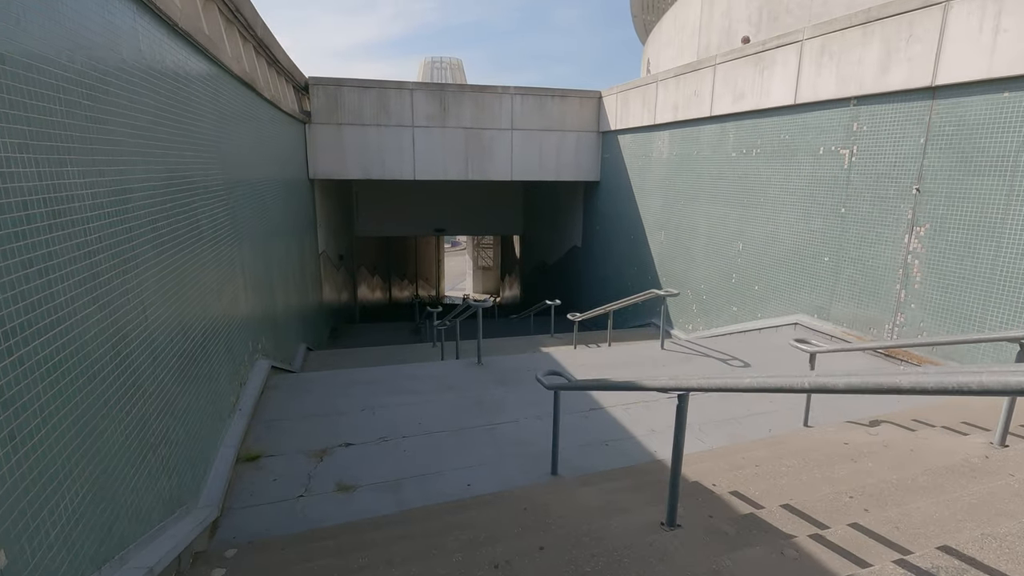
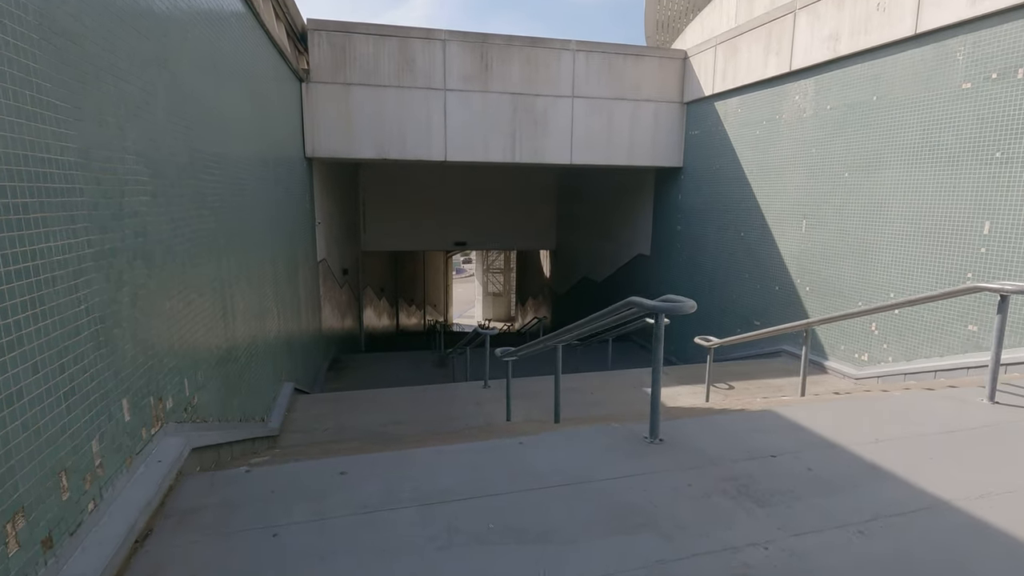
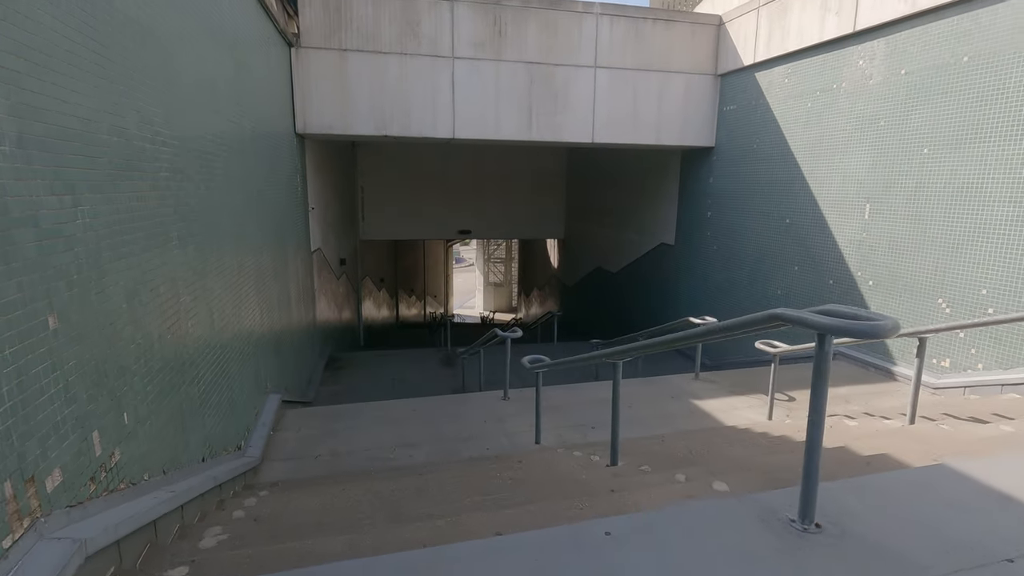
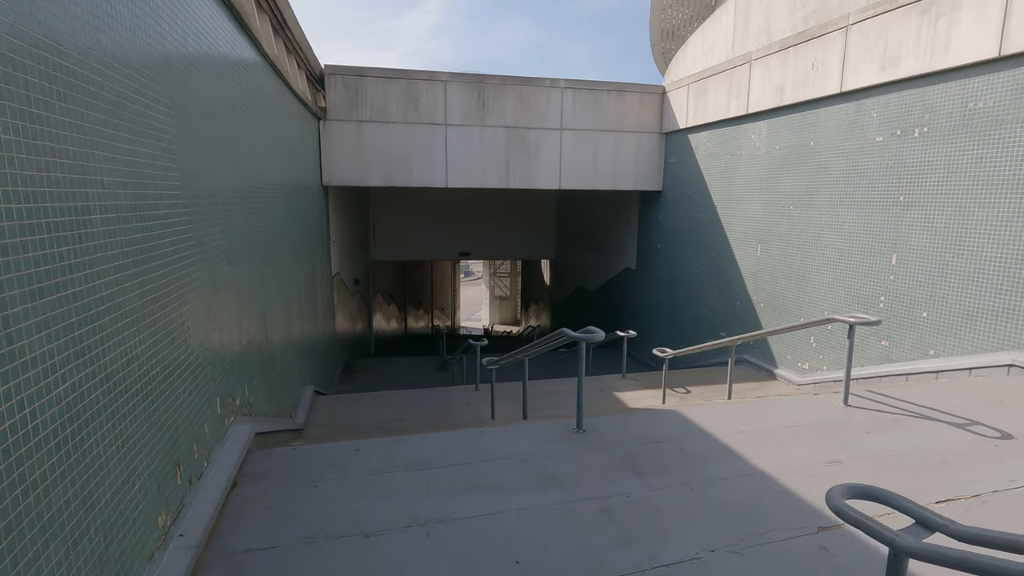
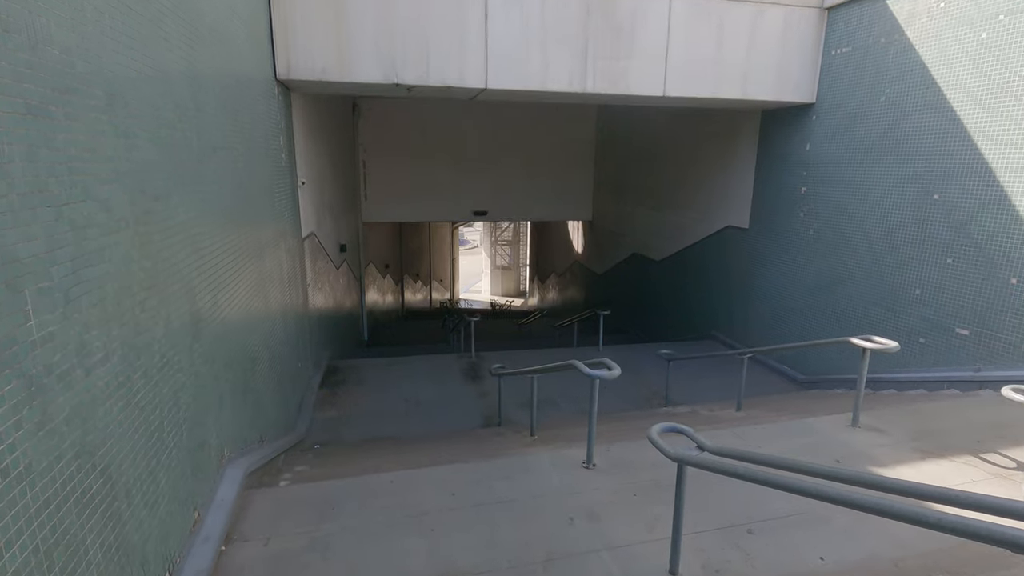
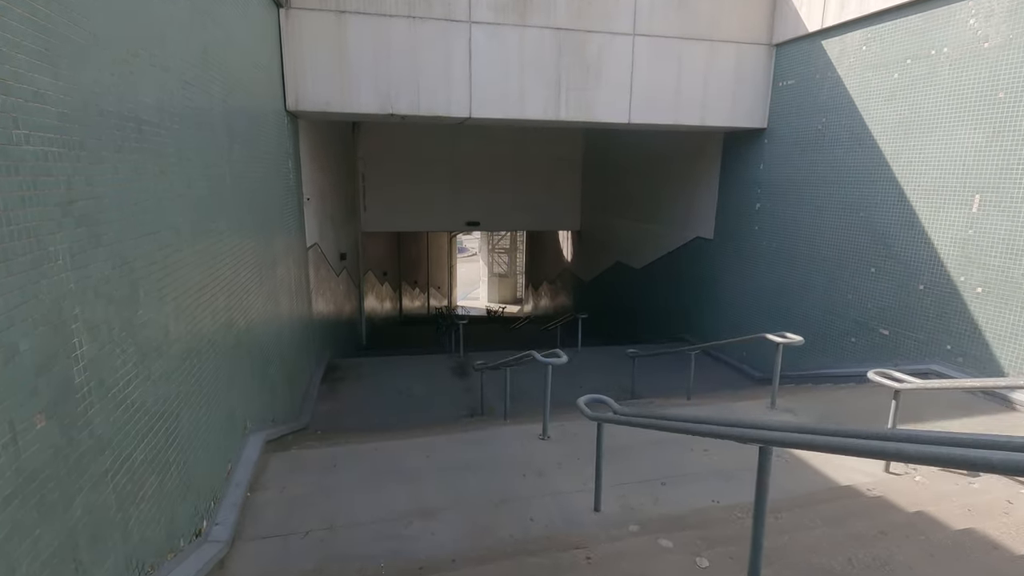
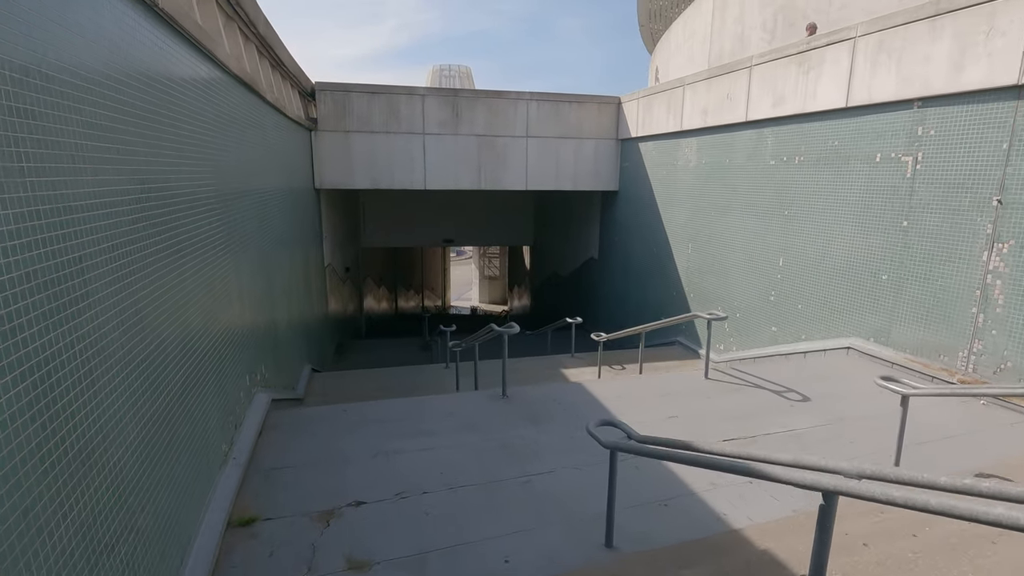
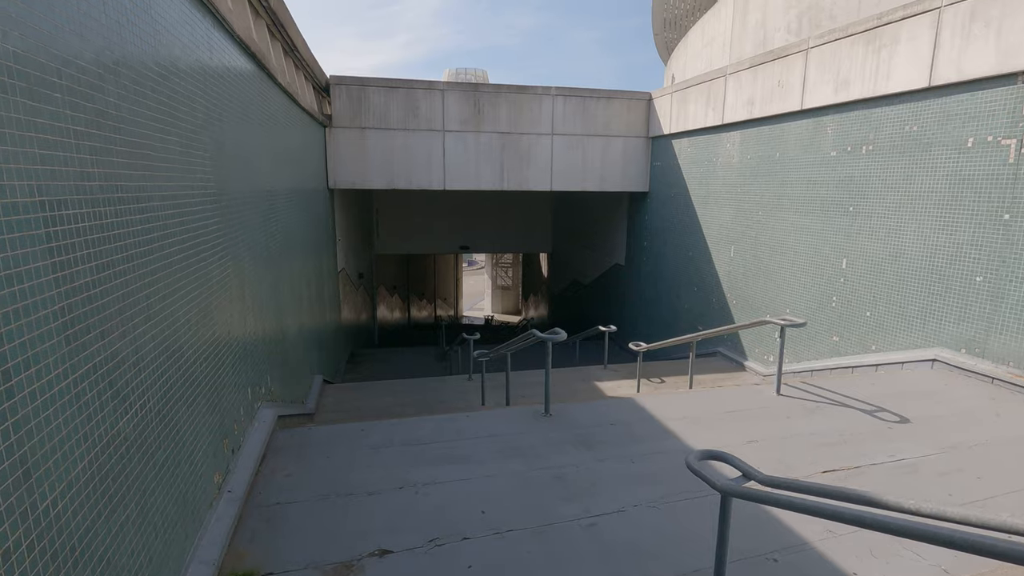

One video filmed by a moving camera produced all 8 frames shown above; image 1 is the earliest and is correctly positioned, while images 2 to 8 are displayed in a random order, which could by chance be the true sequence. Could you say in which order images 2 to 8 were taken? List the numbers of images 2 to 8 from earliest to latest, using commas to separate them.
7, 8, 4, 2, 3, 6, 5
